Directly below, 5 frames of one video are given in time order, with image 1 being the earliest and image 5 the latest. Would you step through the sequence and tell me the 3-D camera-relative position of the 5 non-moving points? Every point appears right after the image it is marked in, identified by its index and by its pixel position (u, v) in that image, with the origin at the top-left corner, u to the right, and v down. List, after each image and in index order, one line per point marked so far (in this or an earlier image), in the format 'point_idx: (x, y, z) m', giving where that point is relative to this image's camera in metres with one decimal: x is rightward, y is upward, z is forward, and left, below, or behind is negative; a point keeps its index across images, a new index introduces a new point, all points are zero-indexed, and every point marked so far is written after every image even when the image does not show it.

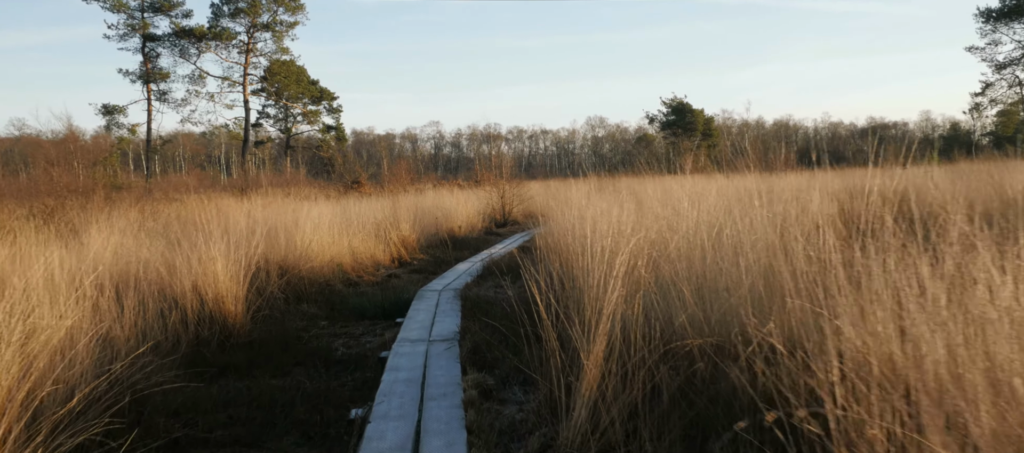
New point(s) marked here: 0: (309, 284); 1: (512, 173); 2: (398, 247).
0: (-2.3, -0.7, +7.5) m
1: (0.0, +1.5, +18.3) m
2: (-1.9, -0.3, +11.0) m
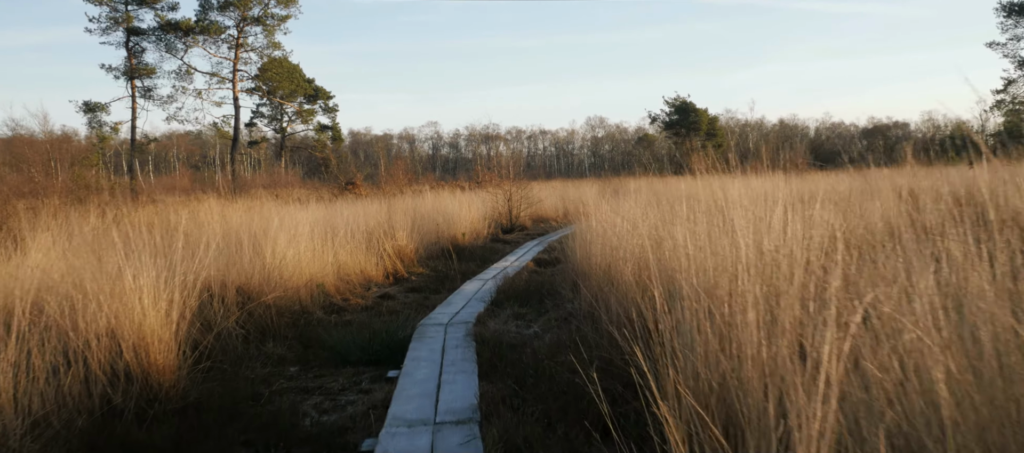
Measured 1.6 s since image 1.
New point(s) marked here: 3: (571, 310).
0: (-2.1, -0.8, +5.9) m
1: (+0.2, +1.3, +16.8) m
2: (-1.7, -0.5, +9.4) m
3: (+0.5, -0.7, +5.4) m
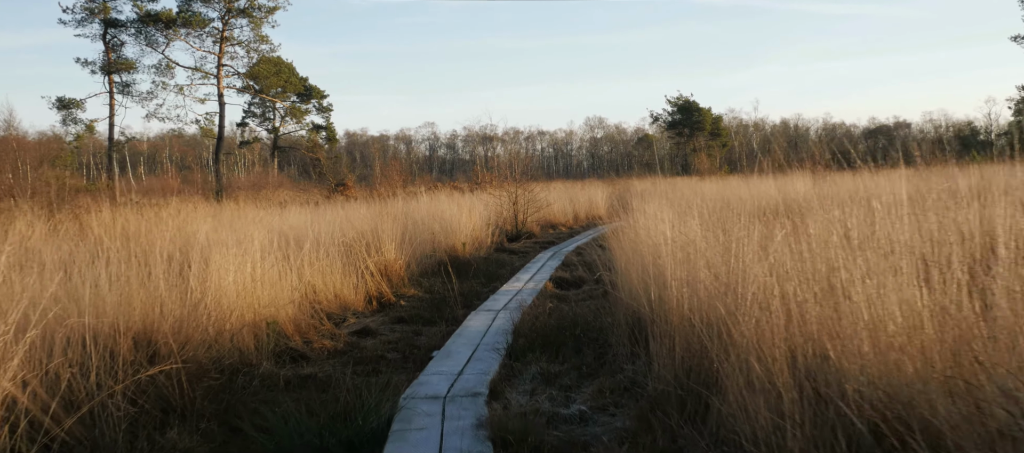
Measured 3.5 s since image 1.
0: (-1.9, -0.9, +4.0) m
1: (+0.3, +1.2, +14.9) m
2: (-1.5, -0.6, +7.5) m
3: (+0.7, -0.8, +3.6) m
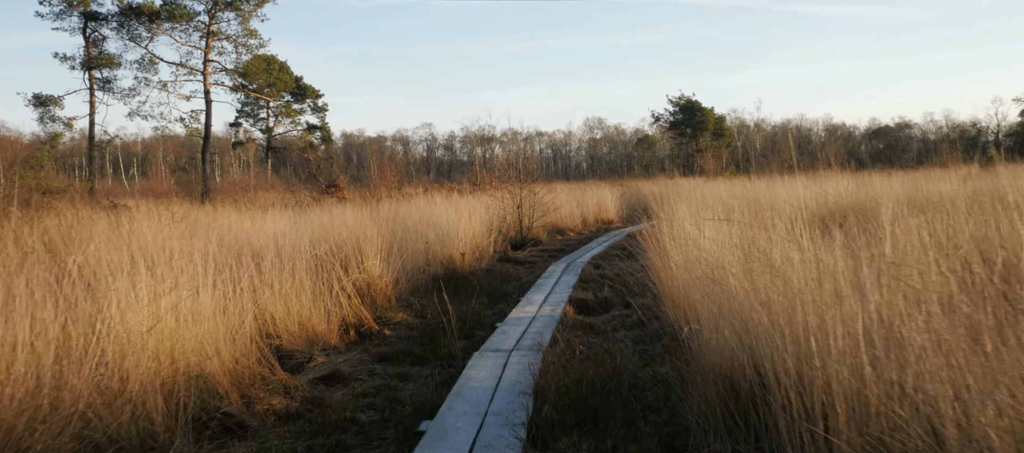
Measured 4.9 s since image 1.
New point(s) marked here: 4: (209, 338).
0: (-1.8, -1.0, +2.6) m
1: (+0.4, +1.1, +13.5) m
2: (-1.4, -0.7, +6.1) m
3: (+0.8, -0.9, +2.2) m
4: (-1.9, -0.7, +4.0) m
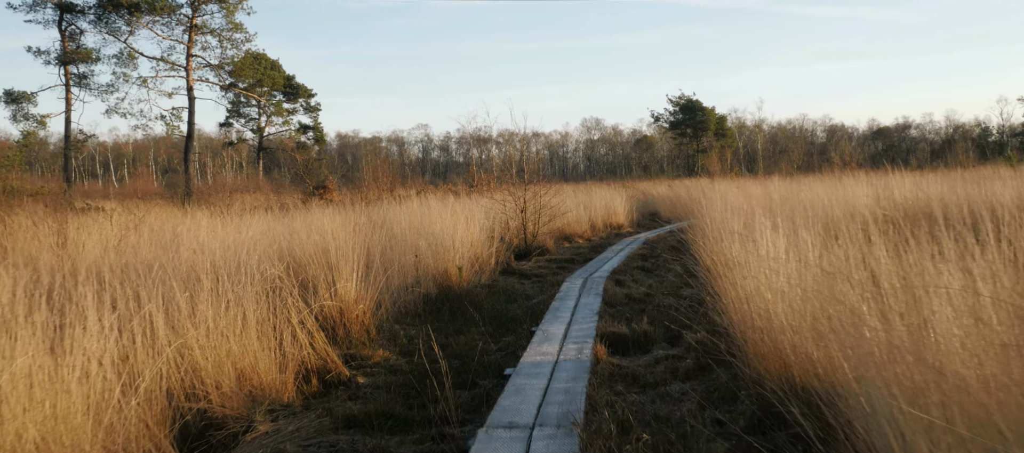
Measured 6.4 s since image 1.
0: (-1.7, -1.1, +1.2) m
1: (+0.4, +1.0, +12.1) m
2: (-1.4, -0.8, +4.7) m
3: (+0.9, -1.0, +0.8) m
4: (-1.8, -0.8, +2.6) m
